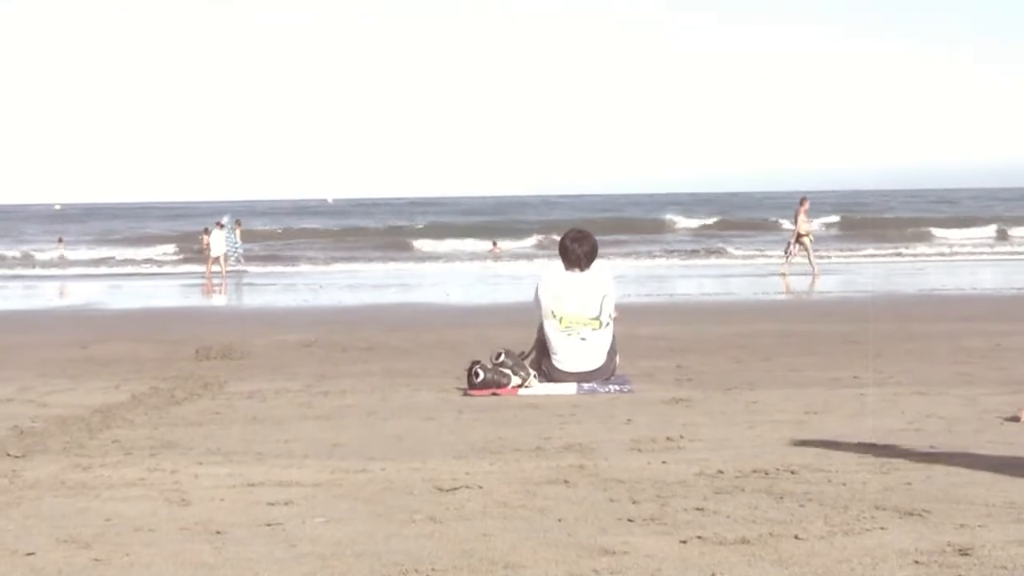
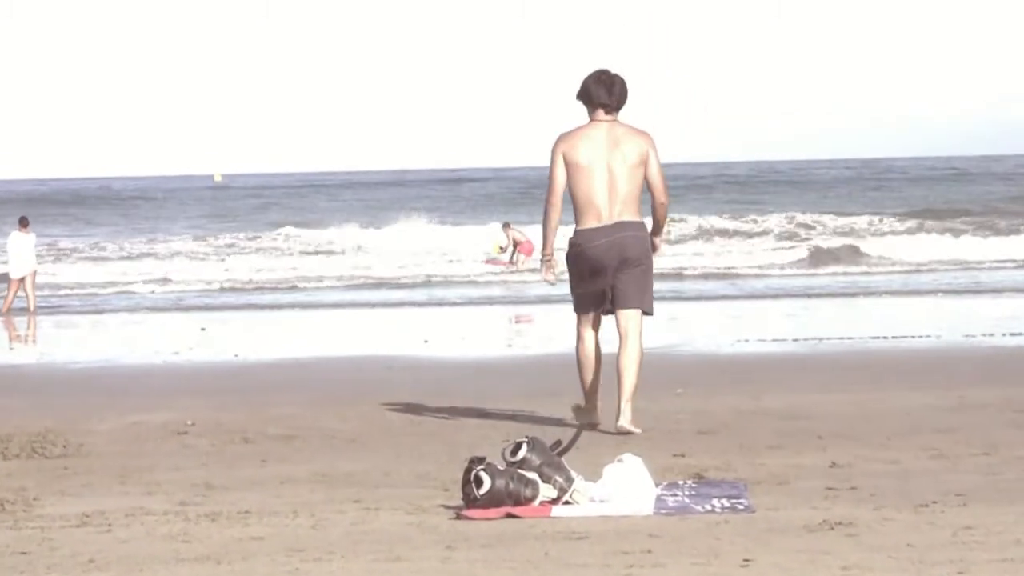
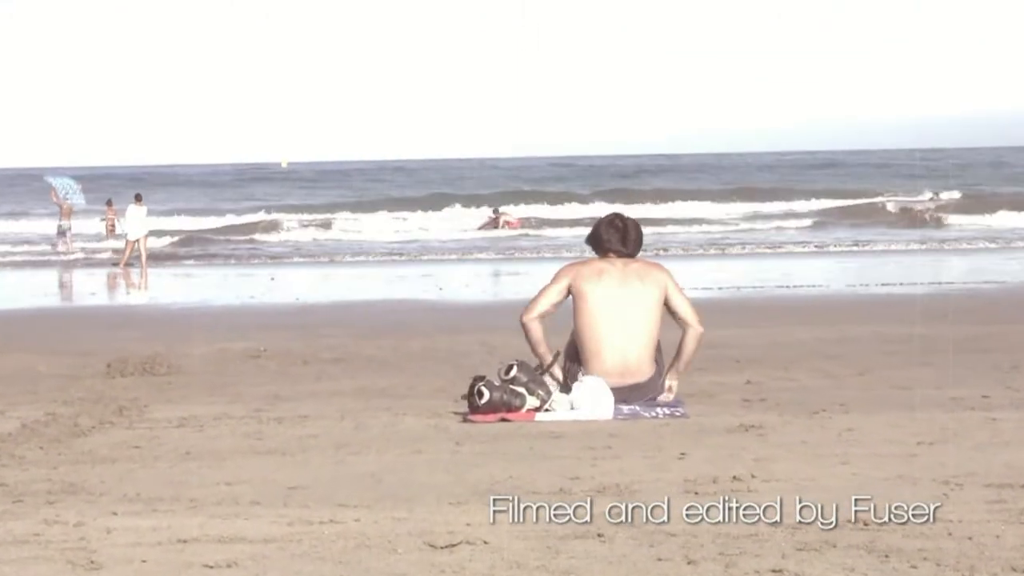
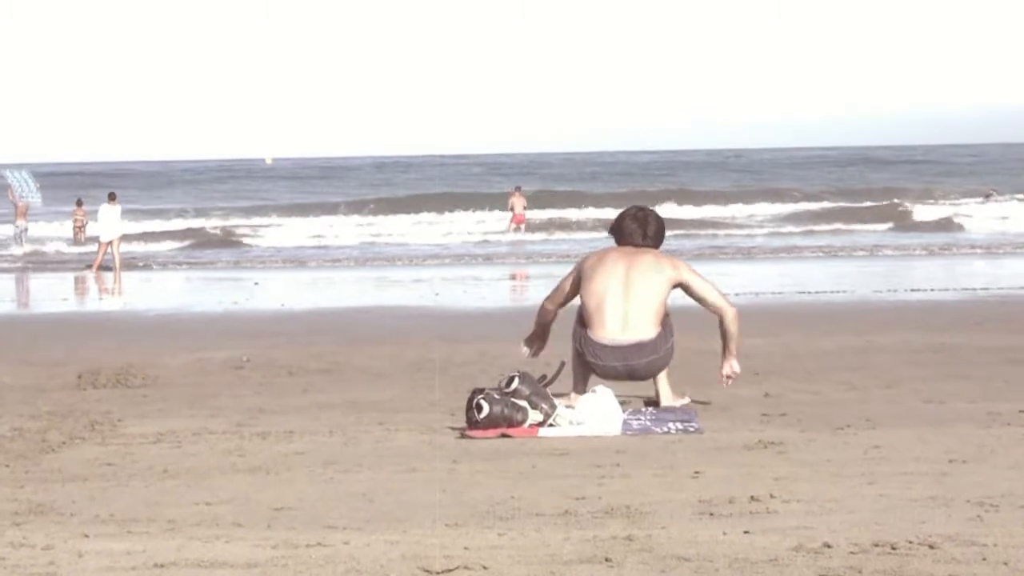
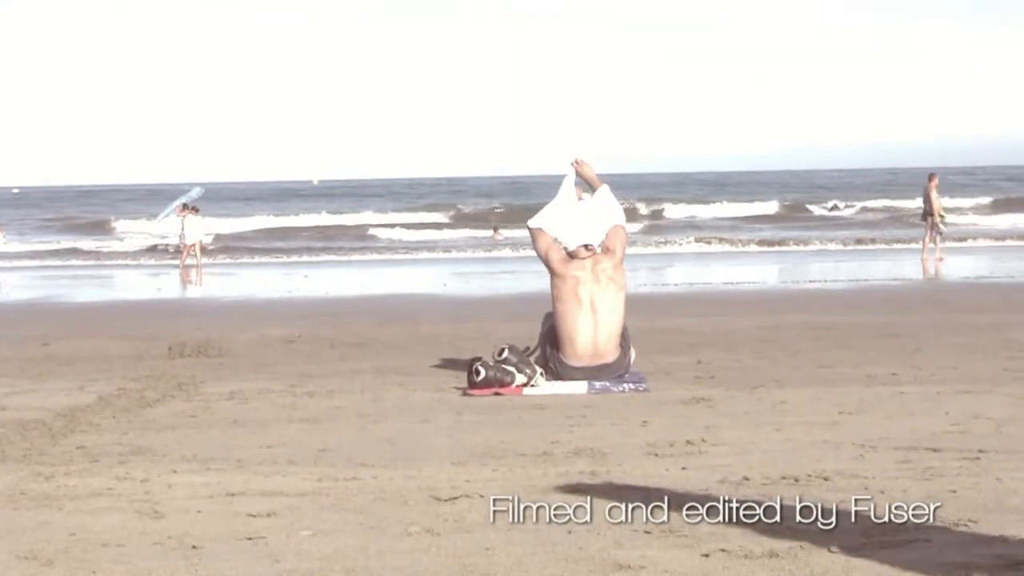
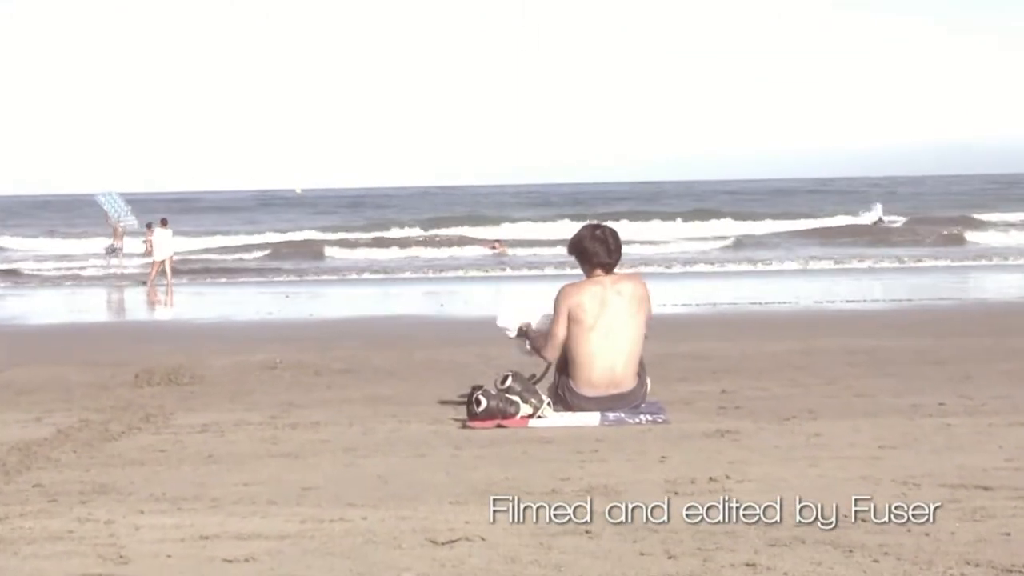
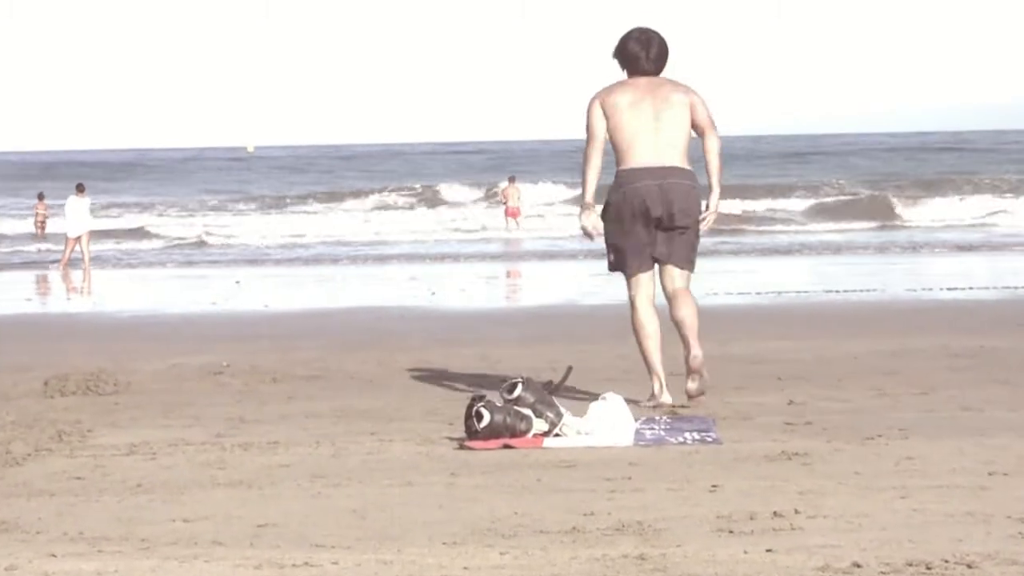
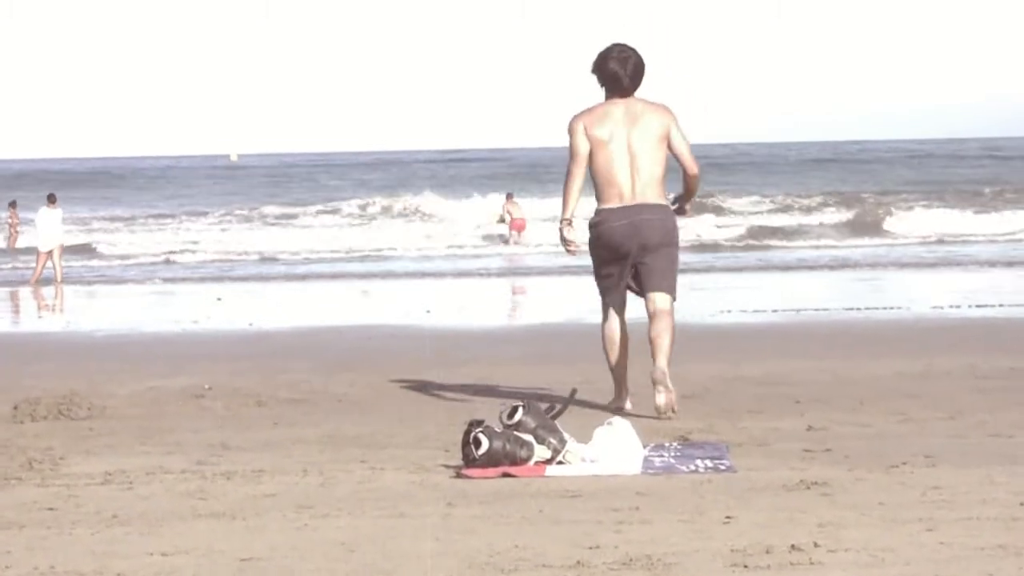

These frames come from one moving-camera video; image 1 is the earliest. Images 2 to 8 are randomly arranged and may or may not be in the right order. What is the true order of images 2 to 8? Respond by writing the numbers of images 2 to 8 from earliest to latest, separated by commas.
5, 6, 3, 4, 7, 8, 2
